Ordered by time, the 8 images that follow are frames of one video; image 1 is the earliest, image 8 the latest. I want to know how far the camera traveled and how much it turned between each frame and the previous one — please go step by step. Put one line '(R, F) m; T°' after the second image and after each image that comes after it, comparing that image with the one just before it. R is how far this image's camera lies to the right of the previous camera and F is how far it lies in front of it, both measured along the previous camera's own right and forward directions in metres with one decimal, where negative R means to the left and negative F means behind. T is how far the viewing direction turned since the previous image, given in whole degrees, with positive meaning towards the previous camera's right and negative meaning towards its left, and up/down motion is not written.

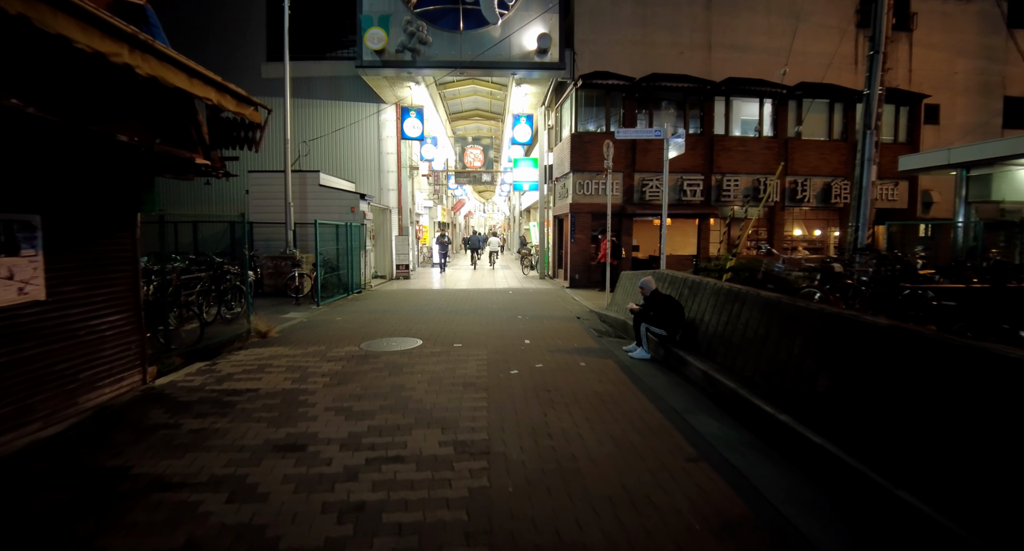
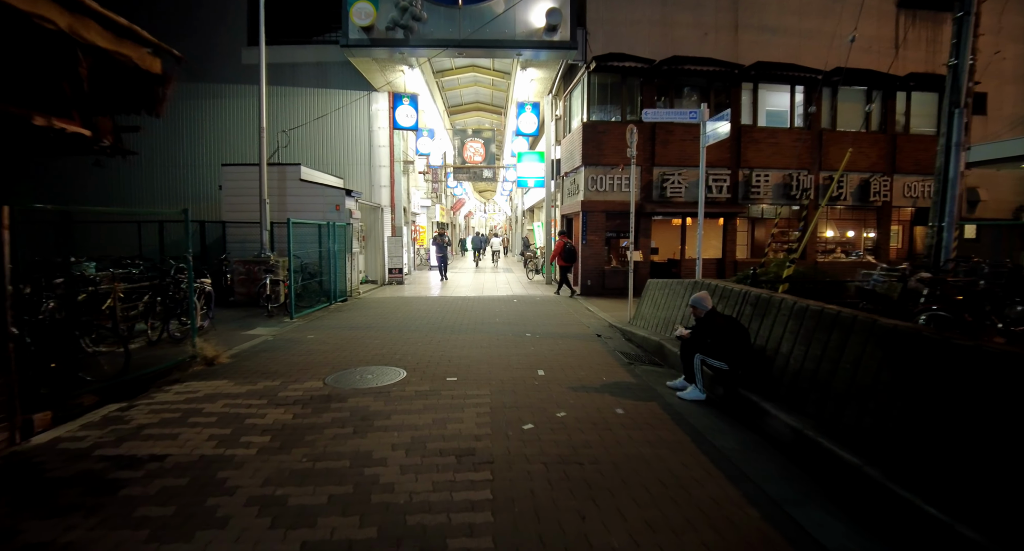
(-0.1, +1.7) m; 0°
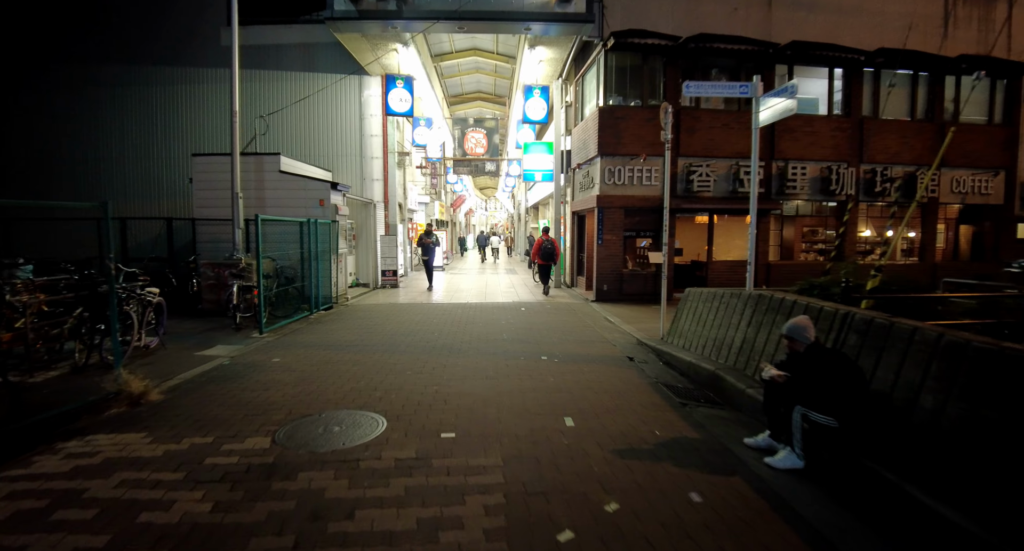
(-0.2, +1.6) m; 0°
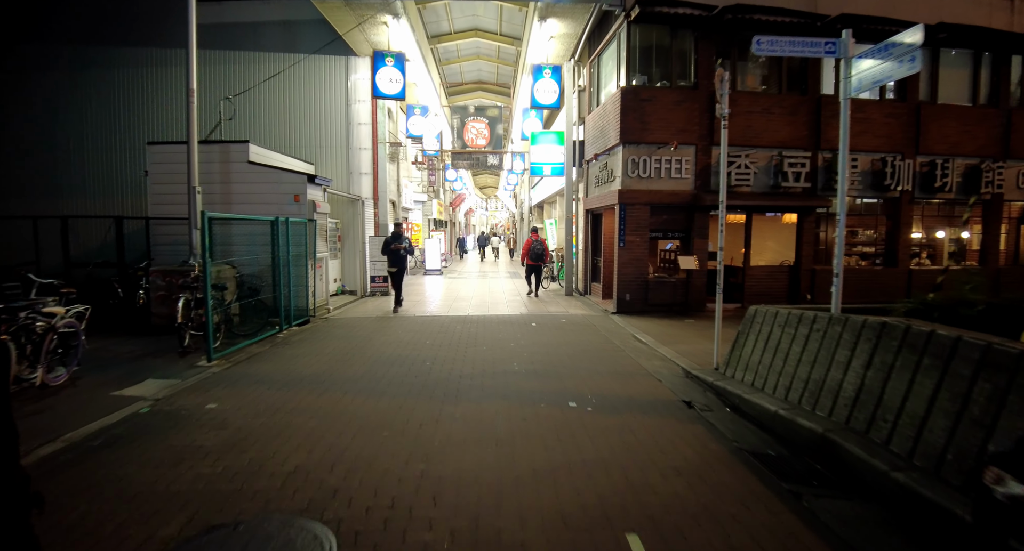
(-0.2, +1.7) m; 0°
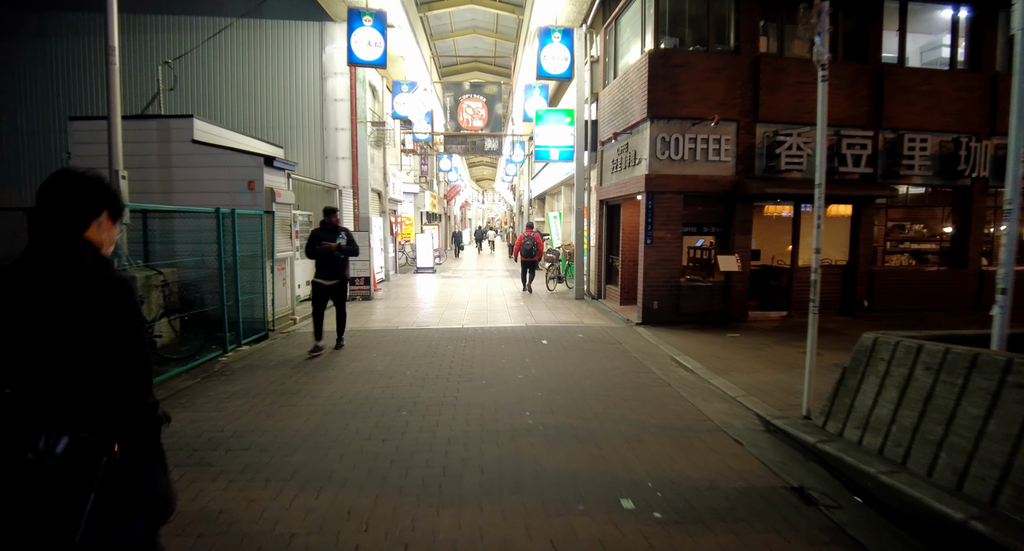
(-0.1, +1.9) m; 0°
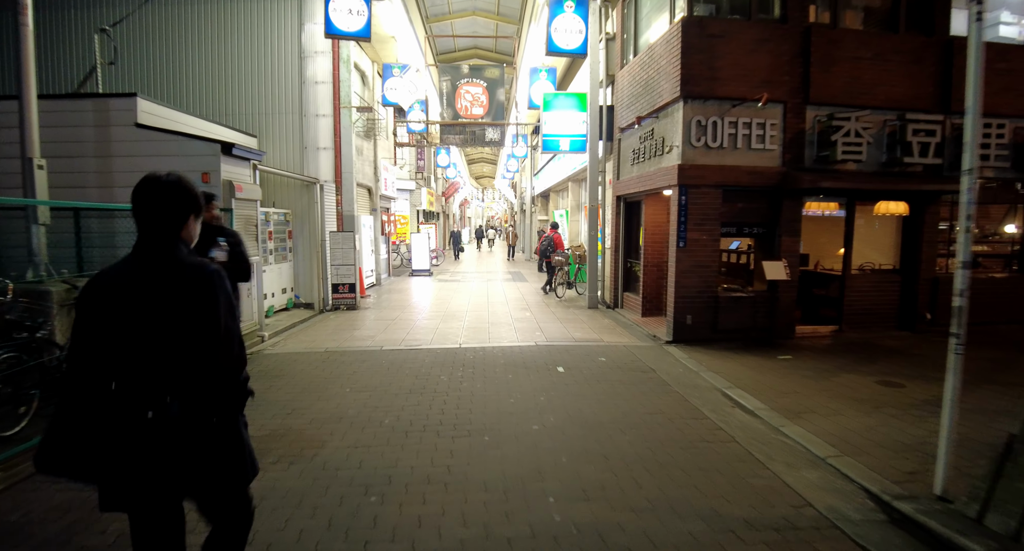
(-0.1, +1.4) m; 0°
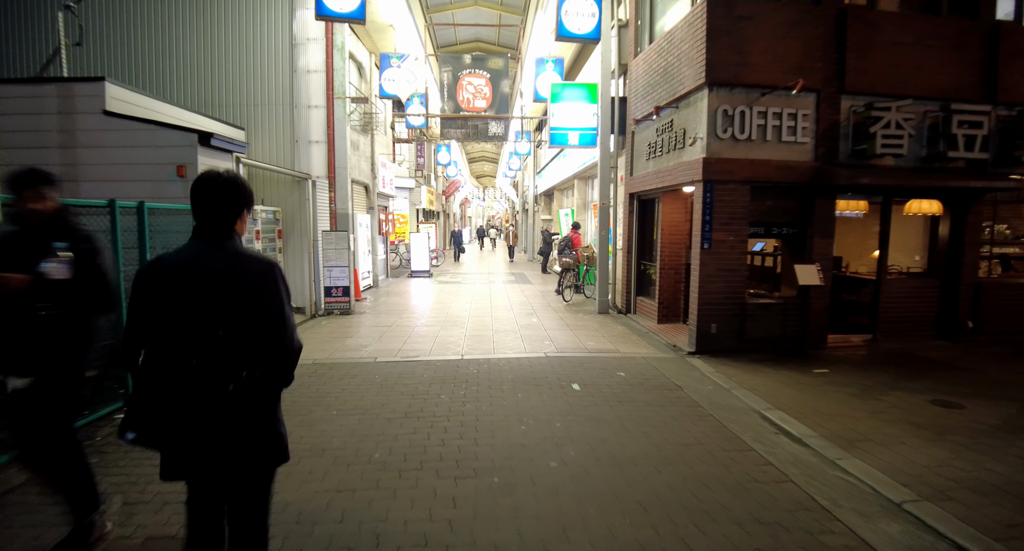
(-0.1, +0.7) m; 0°
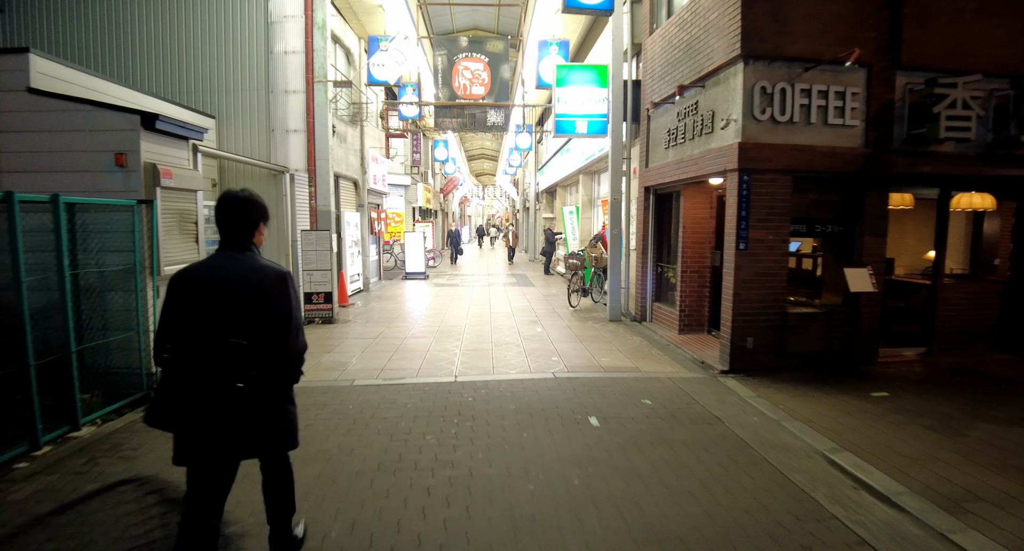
(0.0, +1.0) m; 0°
